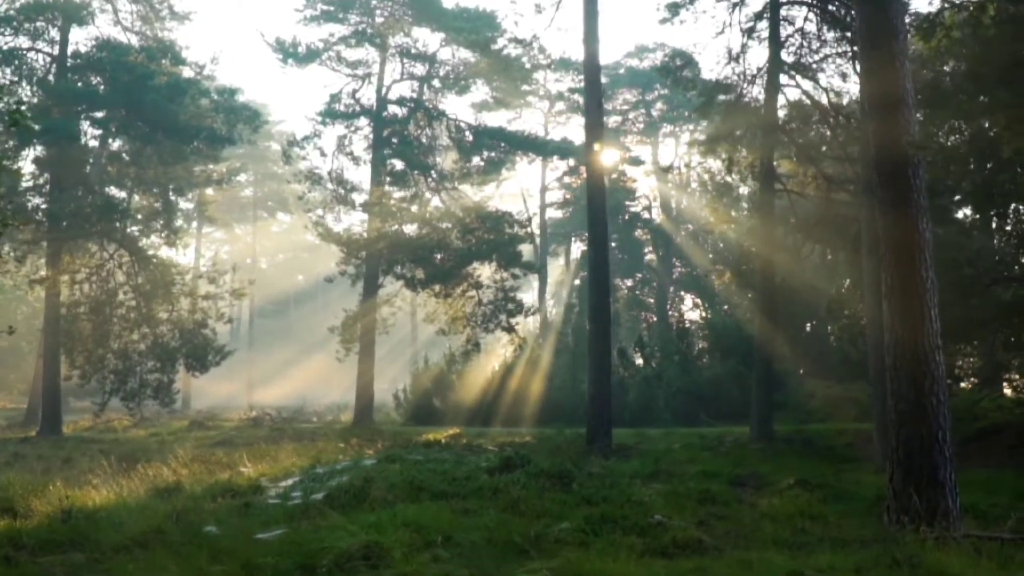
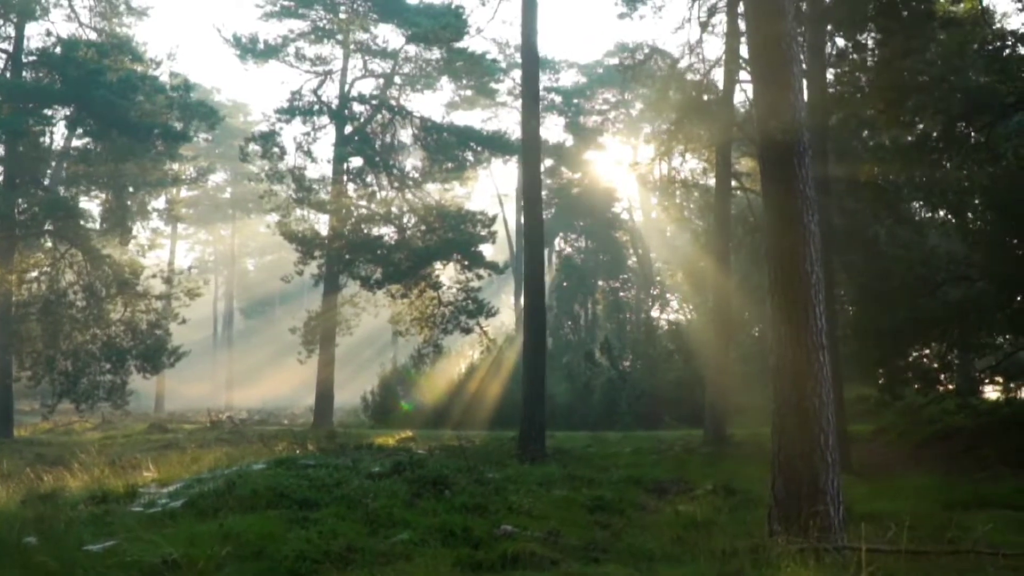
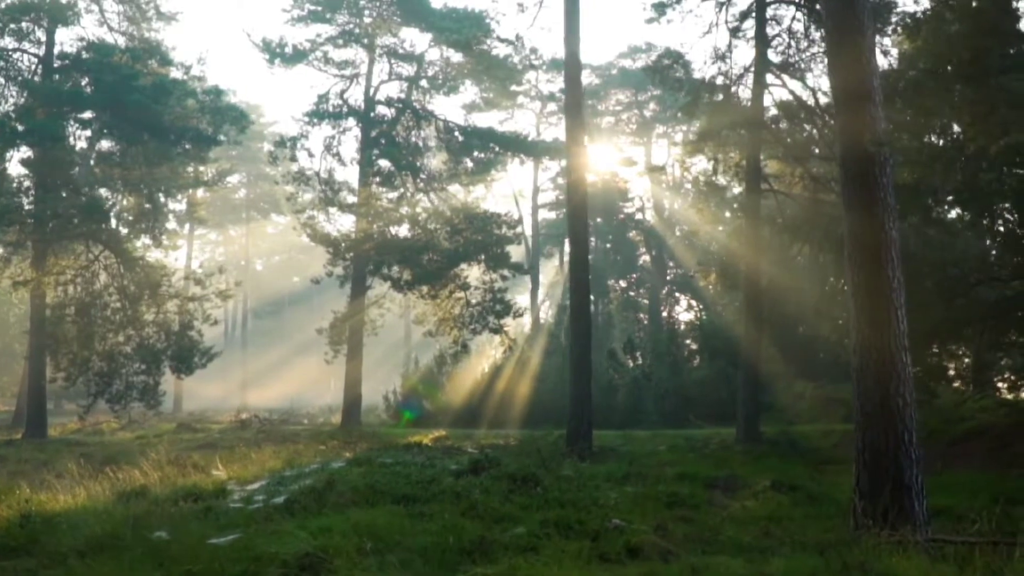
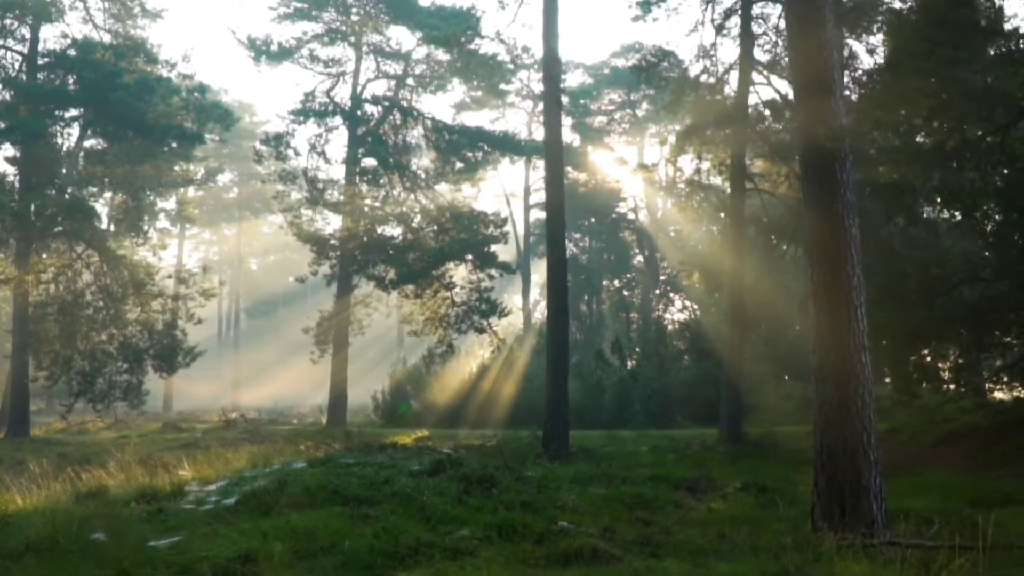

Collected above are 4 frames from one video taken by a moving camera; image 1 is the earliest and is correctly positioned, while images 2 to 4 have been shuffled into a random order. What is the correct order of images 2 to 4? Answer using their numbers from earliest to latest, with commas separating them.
3, 4, 2
